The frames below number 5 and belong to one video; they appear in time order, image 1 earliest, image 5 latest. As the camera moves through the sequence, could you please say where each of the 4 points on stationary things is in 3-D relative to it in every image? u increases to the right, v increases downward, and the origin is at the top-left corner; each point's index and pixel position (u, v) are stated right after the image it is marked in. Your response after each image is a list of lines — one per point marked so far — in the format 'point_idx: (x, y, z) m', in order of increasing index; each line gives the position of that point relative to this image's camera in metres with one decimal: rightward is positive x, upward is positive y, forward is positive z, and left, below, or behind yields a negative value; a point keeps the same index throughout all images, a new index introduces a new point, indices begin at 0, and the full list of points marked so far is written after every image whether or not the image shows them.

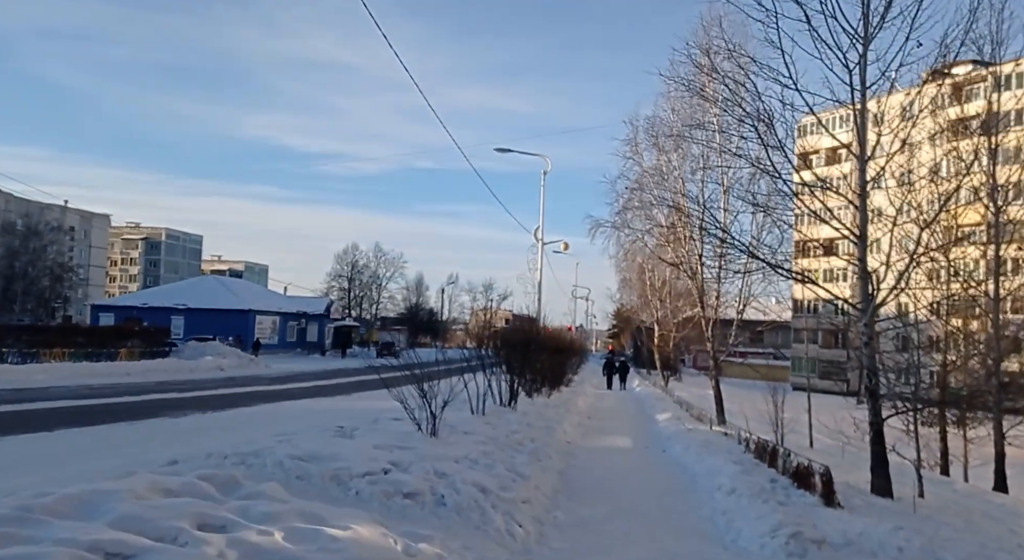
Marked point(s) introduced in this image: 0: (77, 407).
0: (-9.6, -2.8, +16.1) m
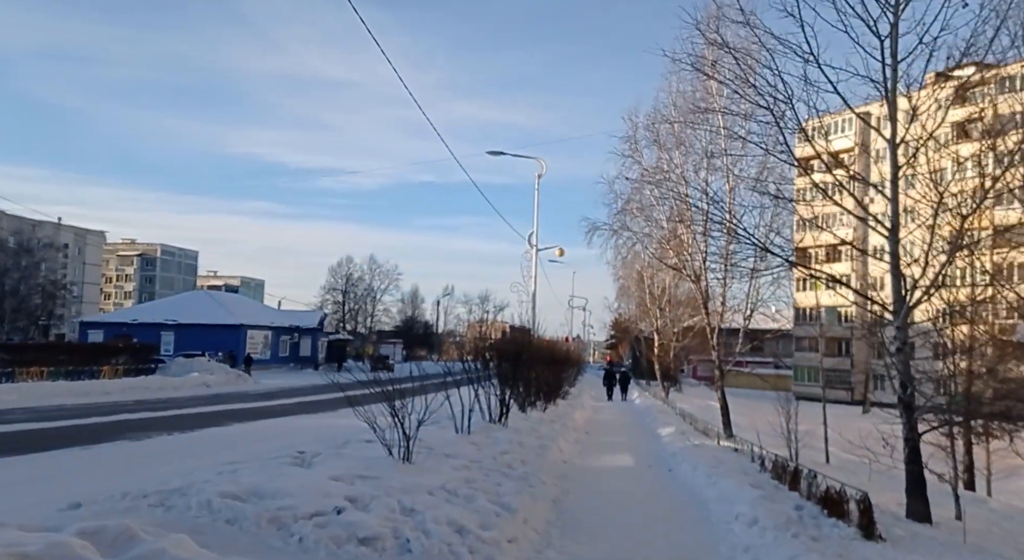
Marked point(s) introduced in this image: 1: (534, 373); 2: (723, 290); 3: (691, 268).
0: (-9.8, -3.1, +15.0) m
1: (+0.6, -2.4, +18.9) m
2: (+5.4, -0.2, +18.5) m
3: (+4.6, +0.3, +18.4) m
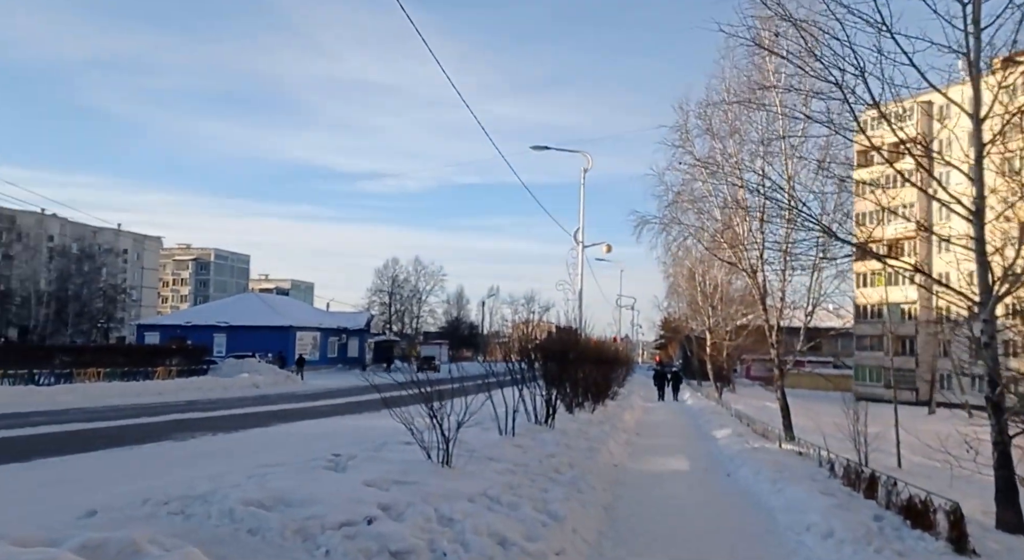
0: (-8.8, -3.1, +15.0) m
1: (+1.8, -2.3, +18.3) m
2: (+6.5, -0.1, +17.6) m
3: (+5.7, +0.4, +17.5) m
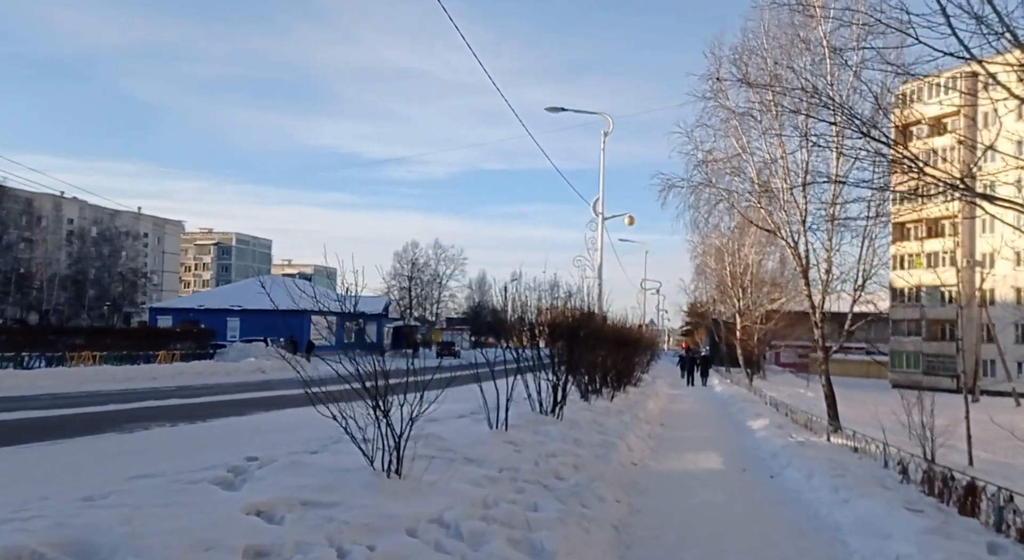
0: (-8.7, -2.6, +13.5) m
1: (+2.0, -1.7, +16.4) m
2: (+6.7, +0.5, +15.5) m
3: (+5.8, +1.1, +15.4) m
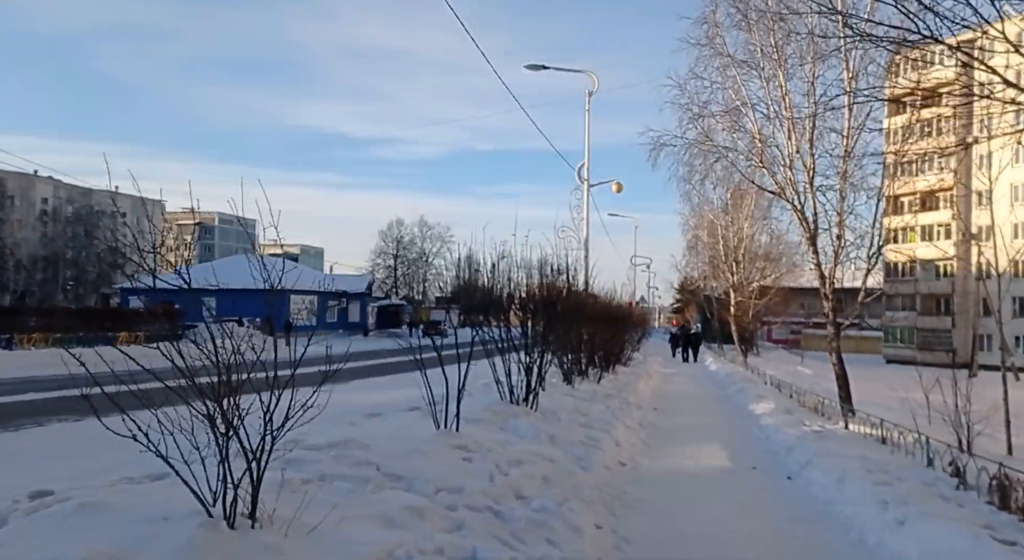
0: (-9.2, -2.1, +11.7) m
1: (+1.5, -1.1, +14.7) m
2: (+6.2, +1.1, +13.8) m
3: (+5.3, +1.7, +13.7) m
